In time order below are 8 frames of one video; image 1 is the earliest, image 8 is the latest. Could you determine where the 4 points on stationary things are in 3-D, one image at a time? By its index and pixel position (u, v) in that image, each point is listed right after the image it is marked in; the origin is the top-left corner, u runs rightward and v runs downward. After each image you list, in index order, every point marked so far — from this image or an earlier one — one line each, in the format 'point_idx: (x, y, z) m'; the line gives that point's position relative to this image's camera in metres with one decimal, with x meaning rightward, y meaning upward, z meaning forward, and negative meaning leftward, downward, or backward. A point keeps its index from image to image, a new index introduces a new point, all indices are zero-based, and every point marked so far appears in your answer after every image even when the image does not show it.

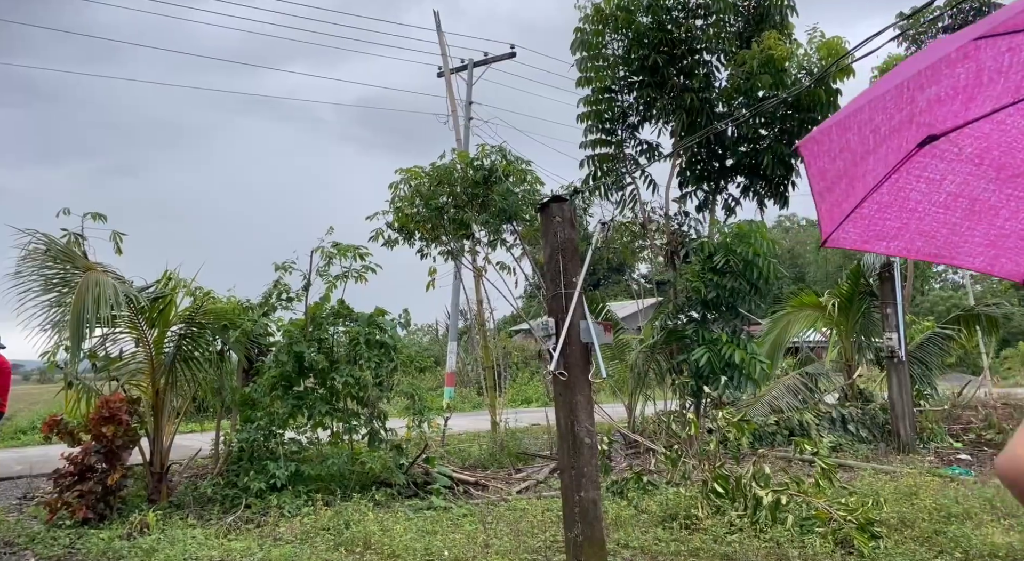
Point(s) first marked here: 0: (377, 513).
0: (-0.9, -1.5, +5.7) m
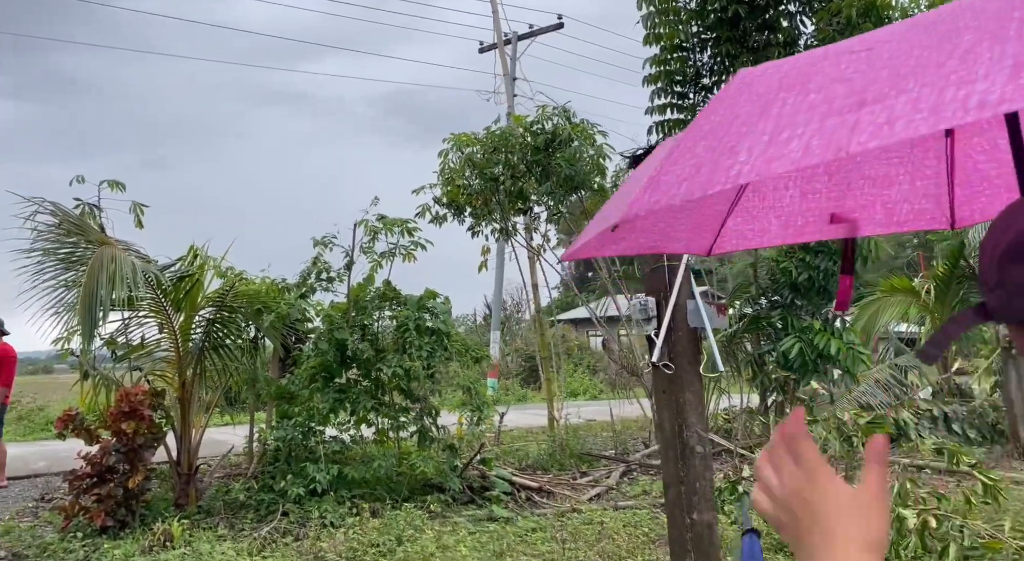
0: (-0.4, -1.4, +4.9) m
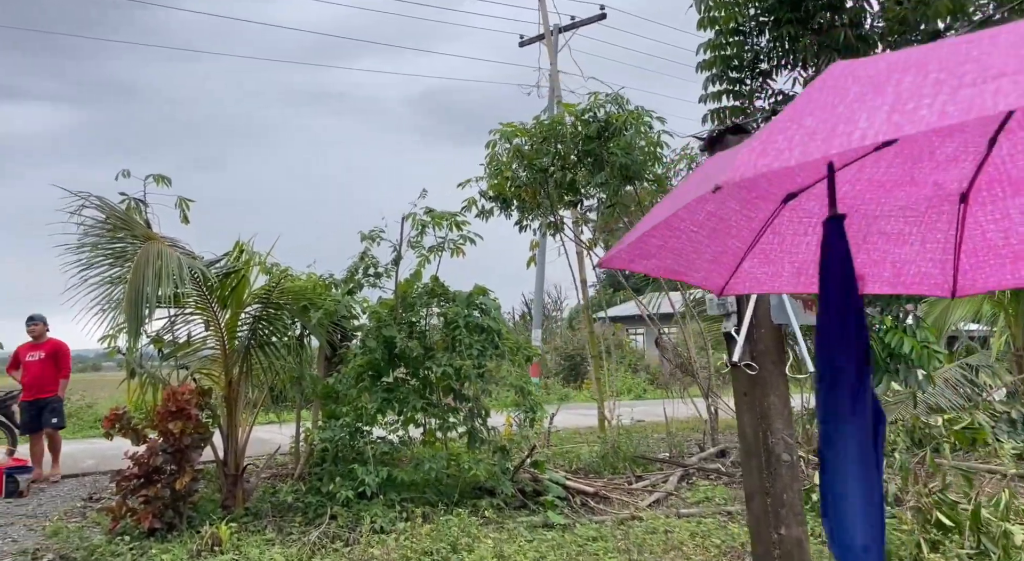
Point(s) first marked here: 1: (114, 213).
0: (-0.1, -1.4, +4.7) m
1: (-2.6, +0.4, +5.7) m
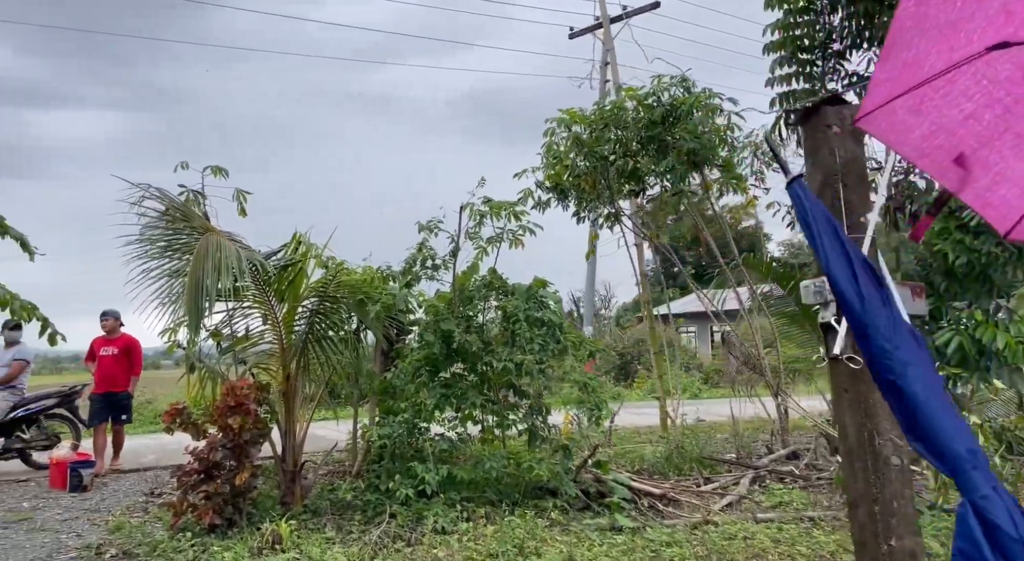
0: (+0.2, -1.3, +4.4) m
1: (-2.2, +0.5, +5.6) m
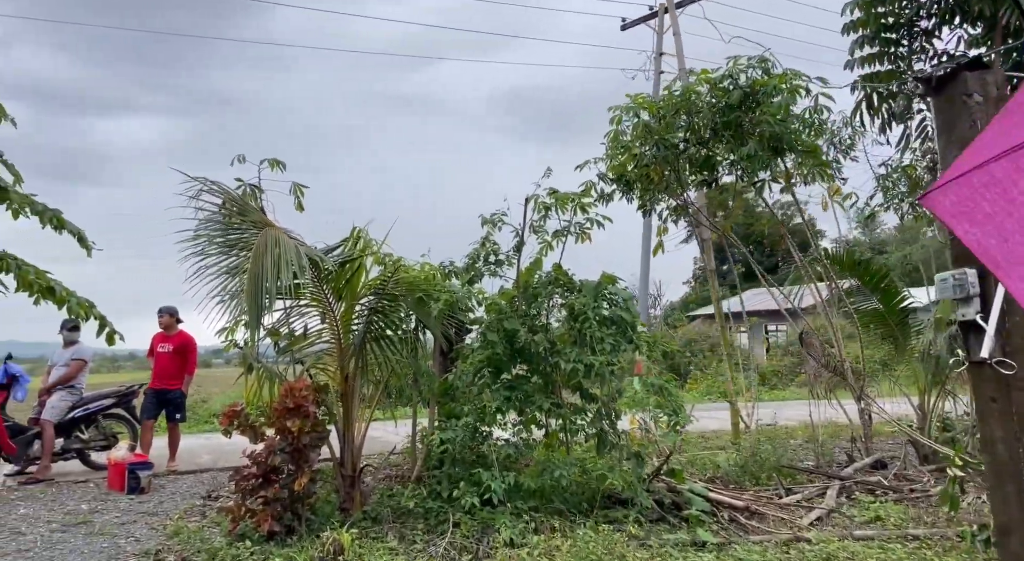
0: (+0.6, -1.3, +4.1) m
1: (-1.8, +0.5, +5.3) m
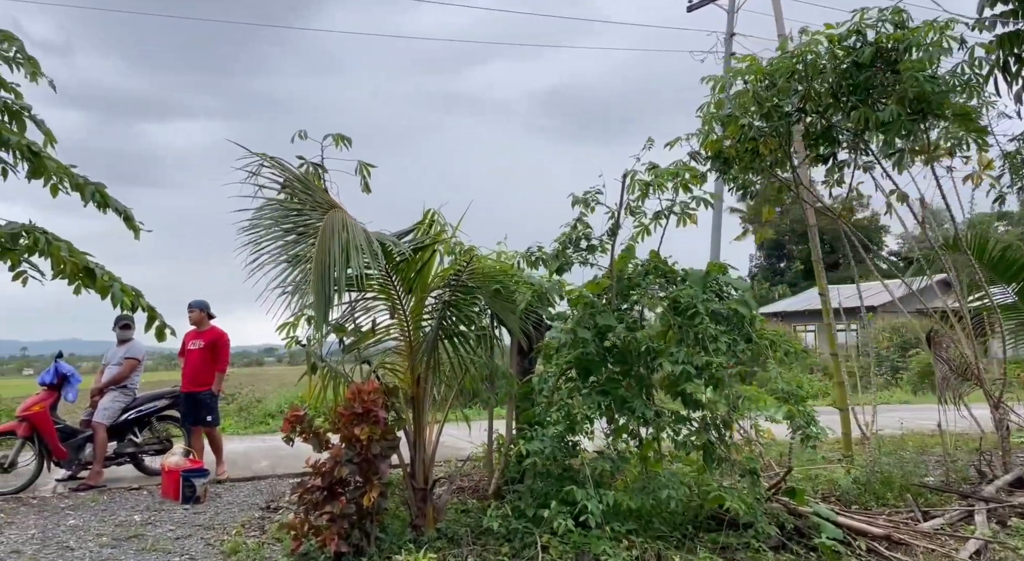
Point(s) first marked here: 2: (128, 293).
0: (+1.0, -1.2, +3.4) m
1: (-1.2, +0.6, +4.8) m
2: (-1.8, -0.1, +4.0) m
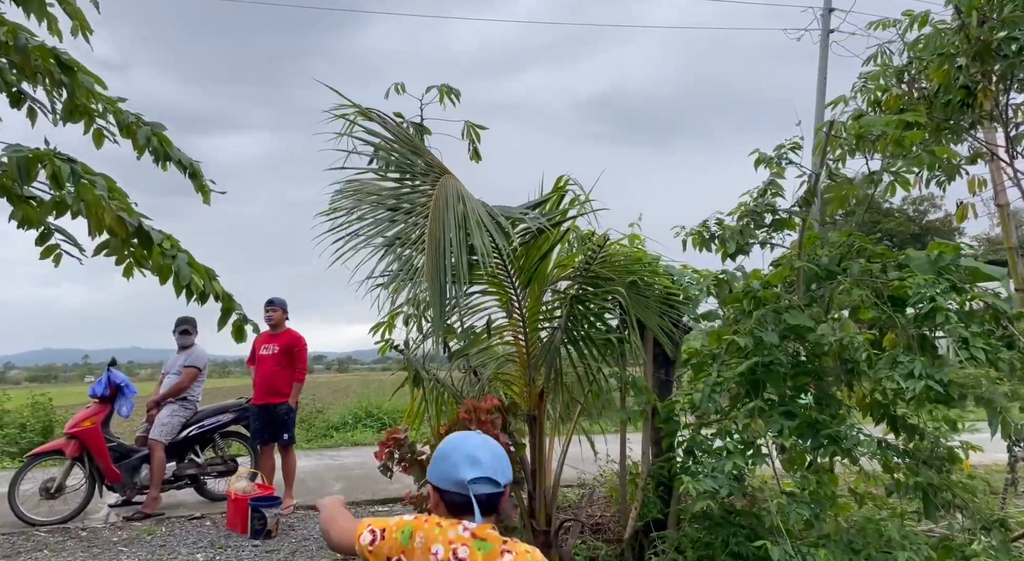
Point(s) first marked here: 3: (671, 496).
0: (+1.6, -1.1, +2.2) m
1: (-0.5, +0.6, +3.7) m
2: (-1.1, 0.0, +3.0) m
3: (+0.9, -1.2, +4.8) m
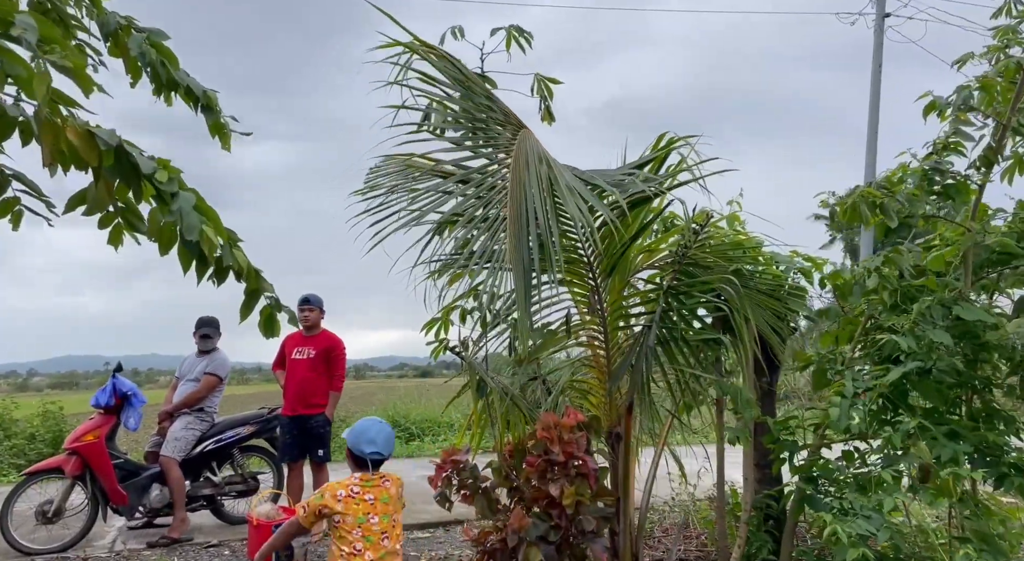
0: (+1.9, -1.1, +1.4) m
1: (-0.2, +0.7, +3.0) m
2: (-0.8, +0.1, +2.2) m
3: (+1.2, -1.1, +4.0) m
